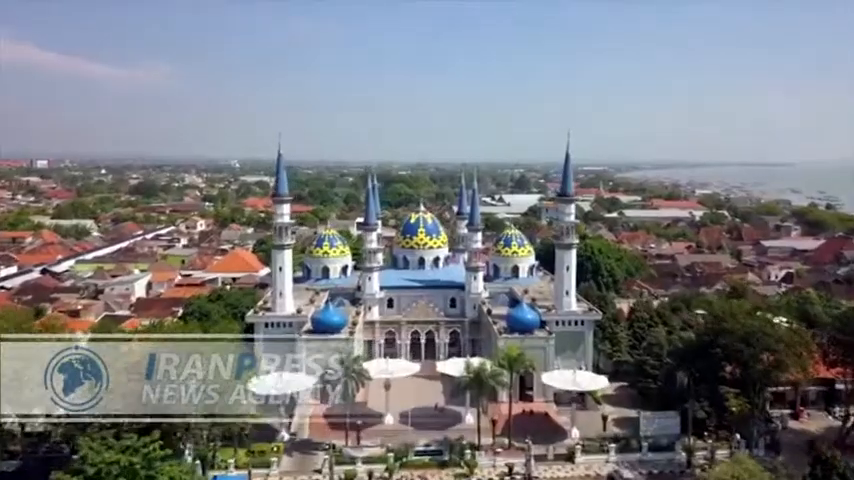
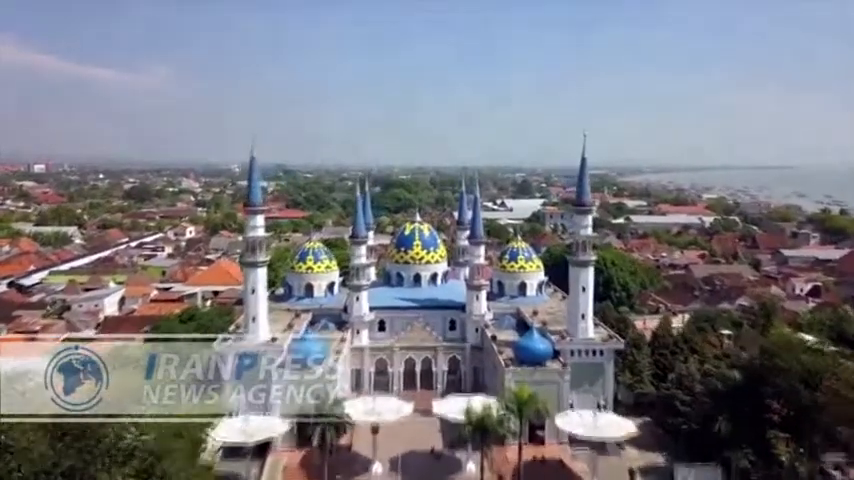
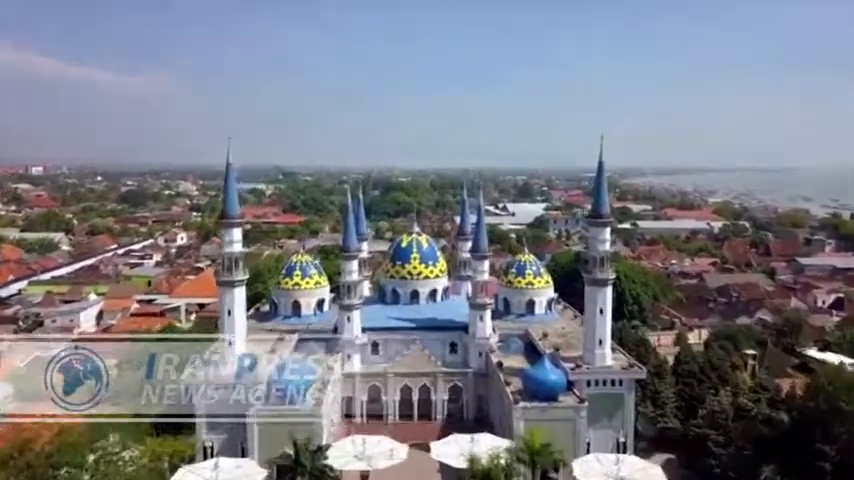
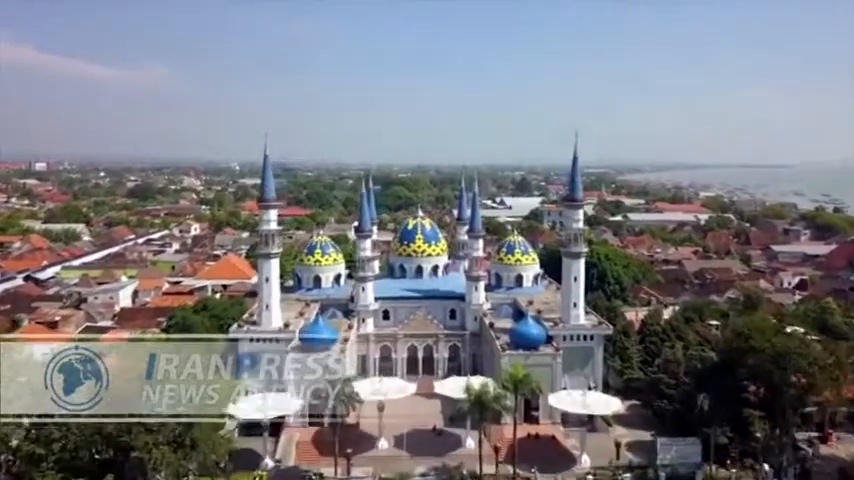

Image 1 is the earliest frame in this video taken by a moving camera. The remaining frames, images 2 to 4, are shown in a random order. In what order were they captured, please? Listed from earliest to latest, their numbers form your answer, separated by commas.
4, 2, 3
